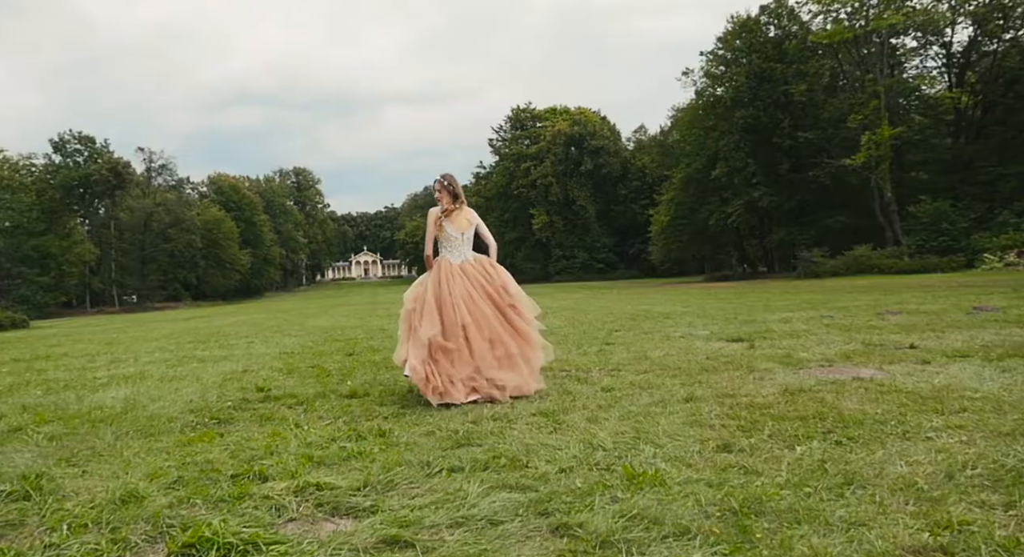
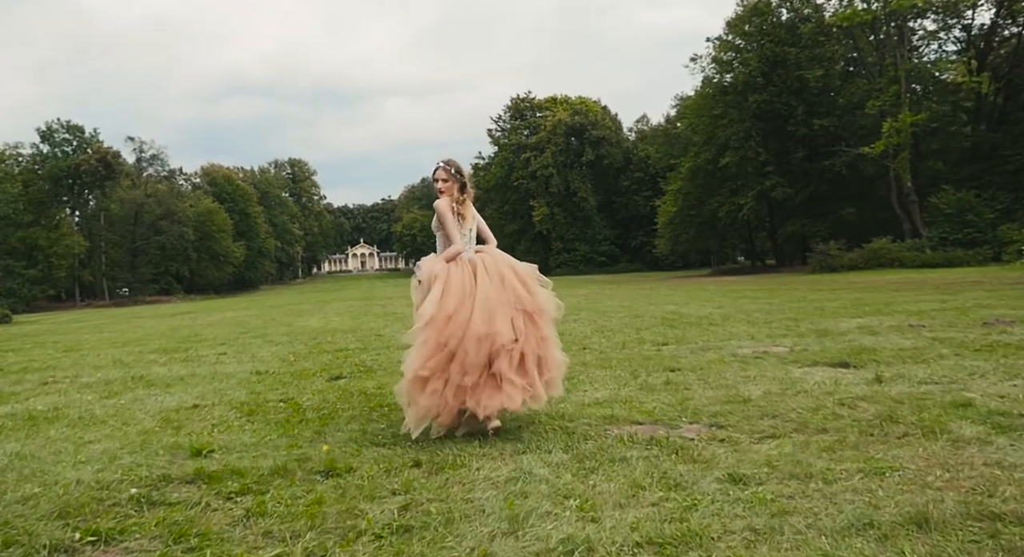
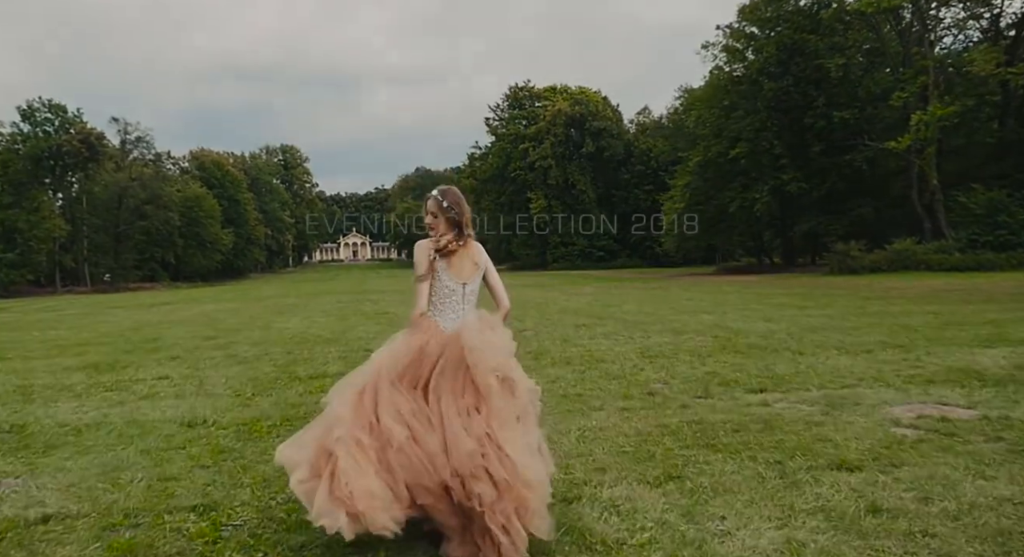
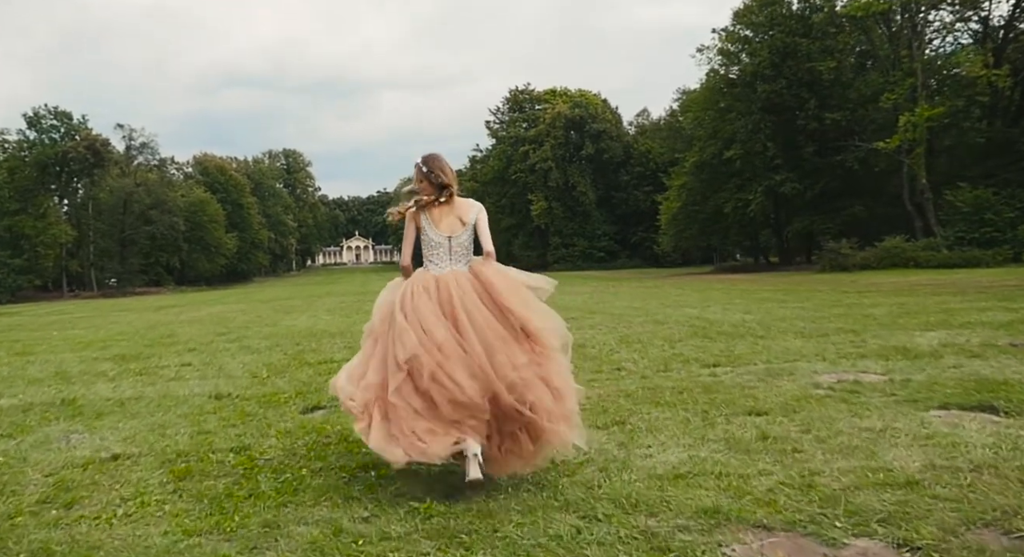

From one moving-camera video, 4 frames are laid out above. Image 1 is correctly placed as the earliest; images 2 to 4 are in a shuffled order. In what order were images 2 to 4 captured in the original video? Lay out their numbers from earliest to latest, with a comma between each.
2, 4, 3
